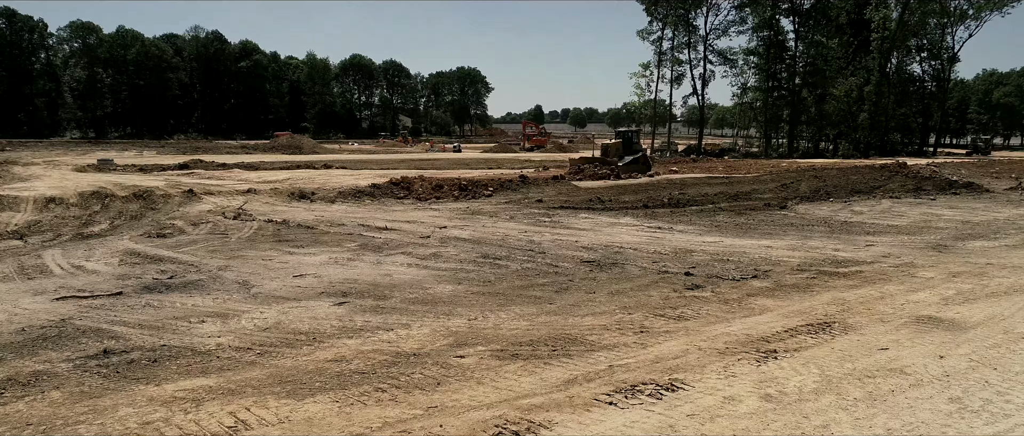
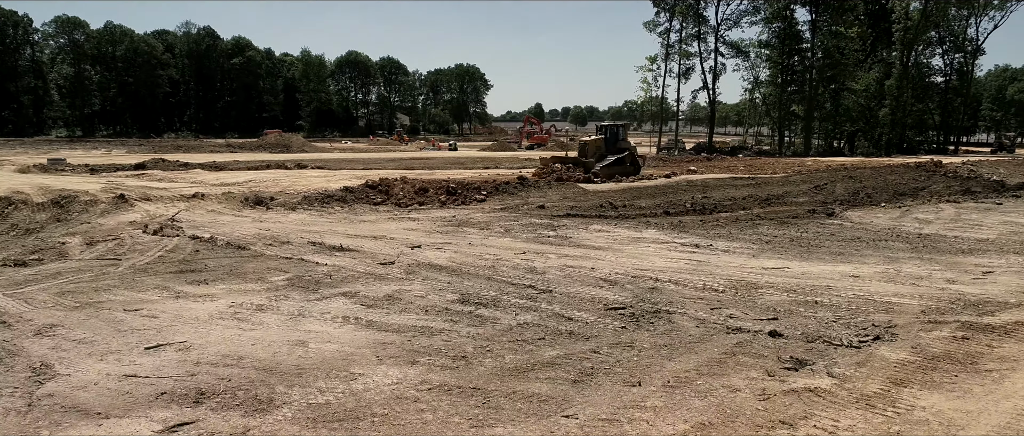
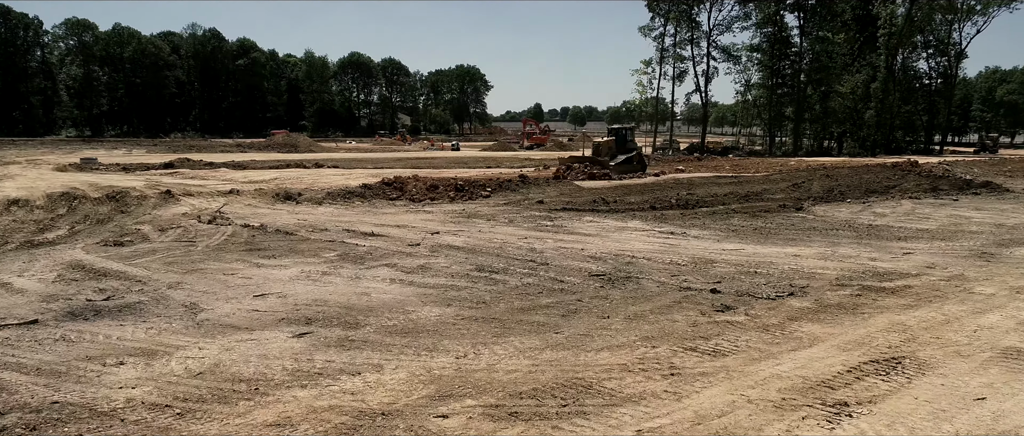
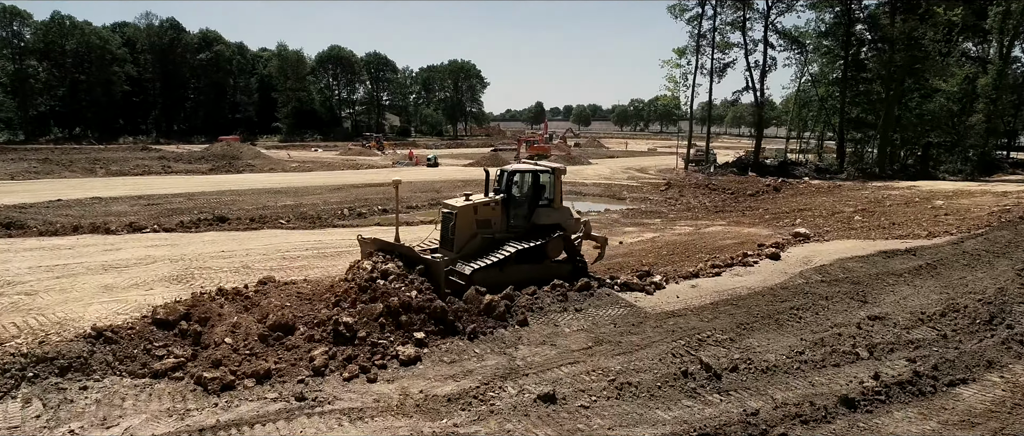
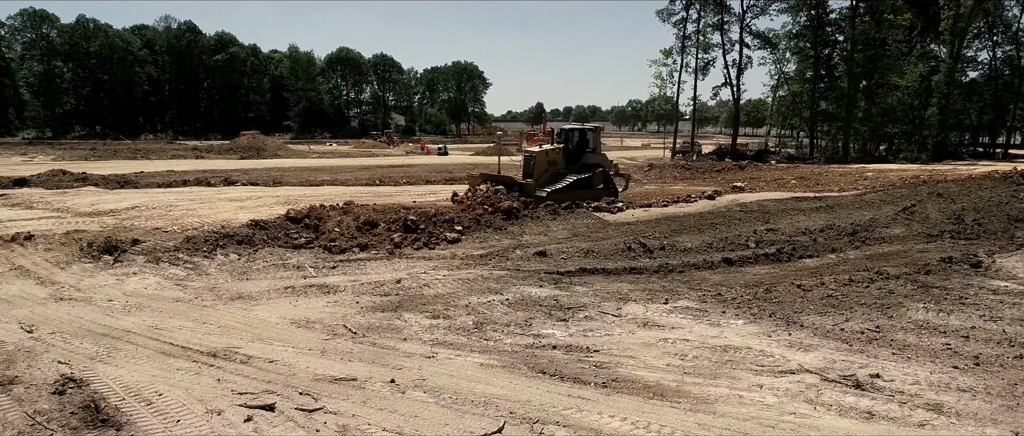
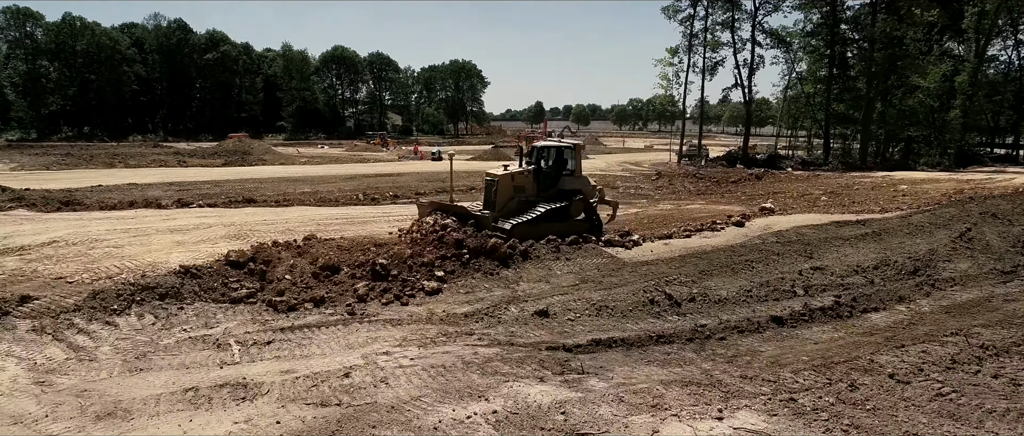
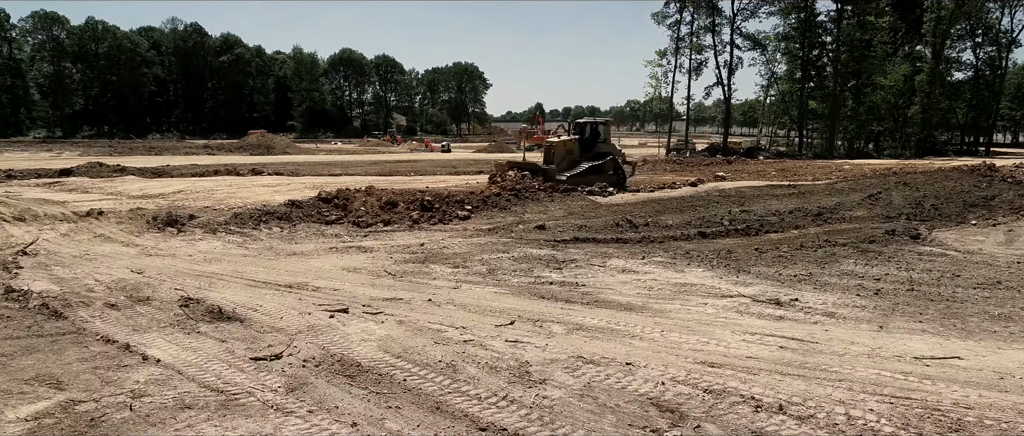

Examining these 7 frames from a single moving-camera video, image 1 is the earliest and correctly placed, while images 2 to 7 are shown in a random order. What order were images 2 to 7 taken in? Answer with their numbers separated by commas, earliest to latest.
3, 2, 7, 5, 6, 4
